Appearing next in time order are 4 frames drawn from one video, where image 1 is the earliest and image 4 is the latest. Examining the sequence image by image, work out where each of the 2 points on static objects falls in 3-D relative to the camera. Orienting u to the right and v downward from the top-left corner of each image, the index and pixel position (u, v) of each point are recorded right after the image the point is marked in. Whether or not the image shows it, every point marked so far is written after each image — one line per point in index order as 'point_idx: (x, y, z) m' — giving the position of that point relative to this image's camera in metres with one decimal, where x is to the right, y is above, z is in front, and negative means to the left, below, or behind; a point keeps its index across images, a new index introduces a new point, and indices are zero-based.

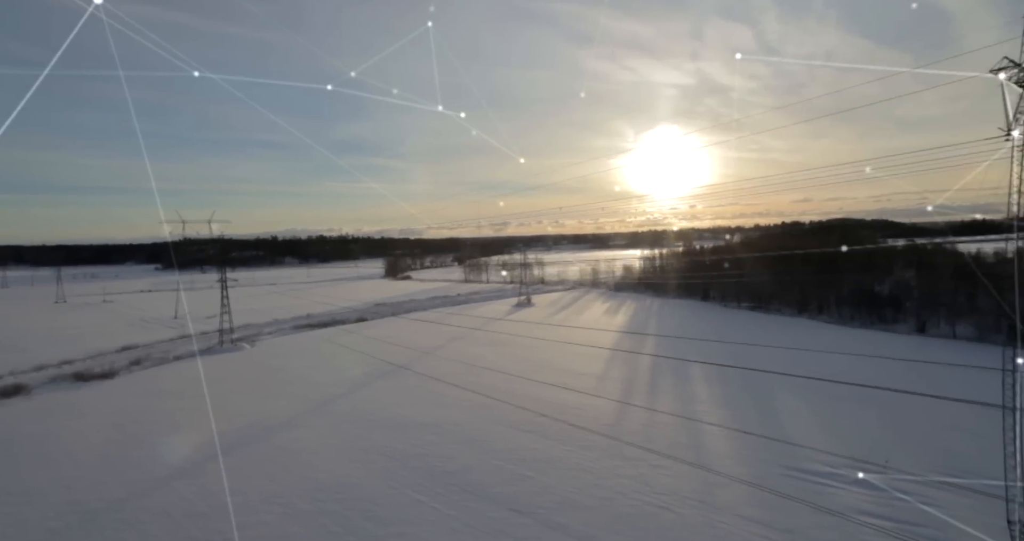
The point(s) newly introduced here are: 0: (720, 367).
0: (+7.7, -3.5, +19.4) m
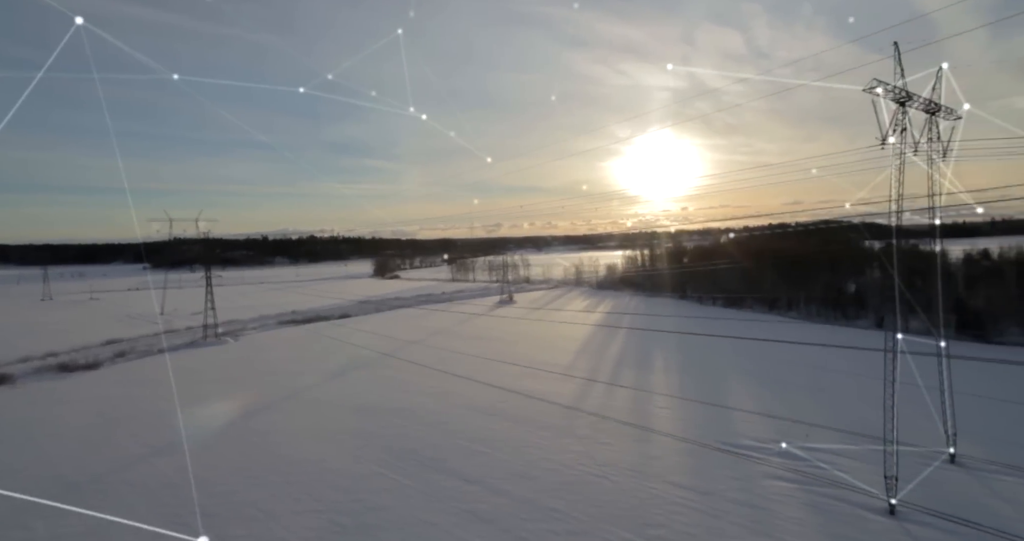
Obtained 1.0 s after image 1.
0: (+6.6, -3.3, +20.4) m
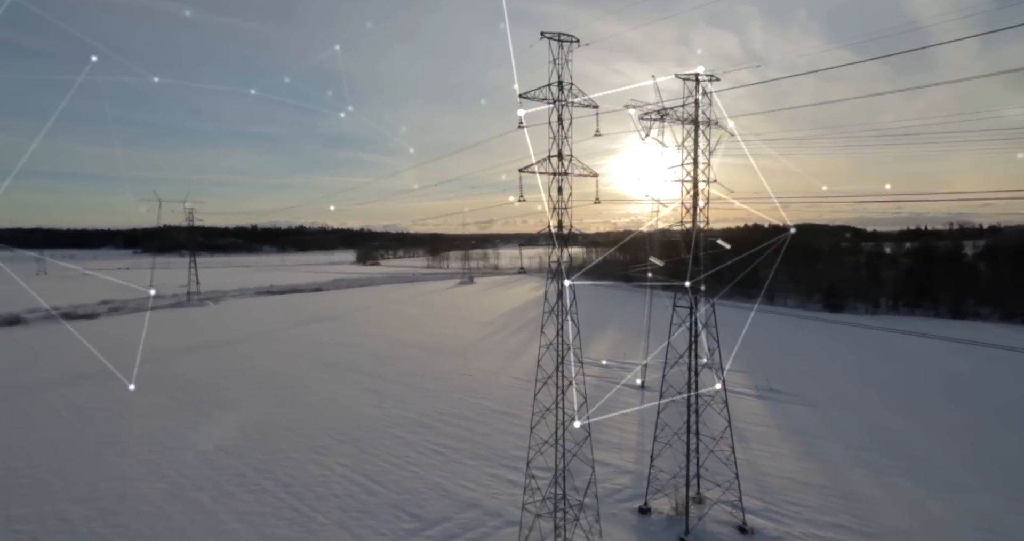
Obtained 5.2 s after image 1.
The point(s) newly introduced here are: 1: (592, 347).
0: (+3.4, -2.2, +24.6) m
1: (+2.8, -2.6, +17.9) m
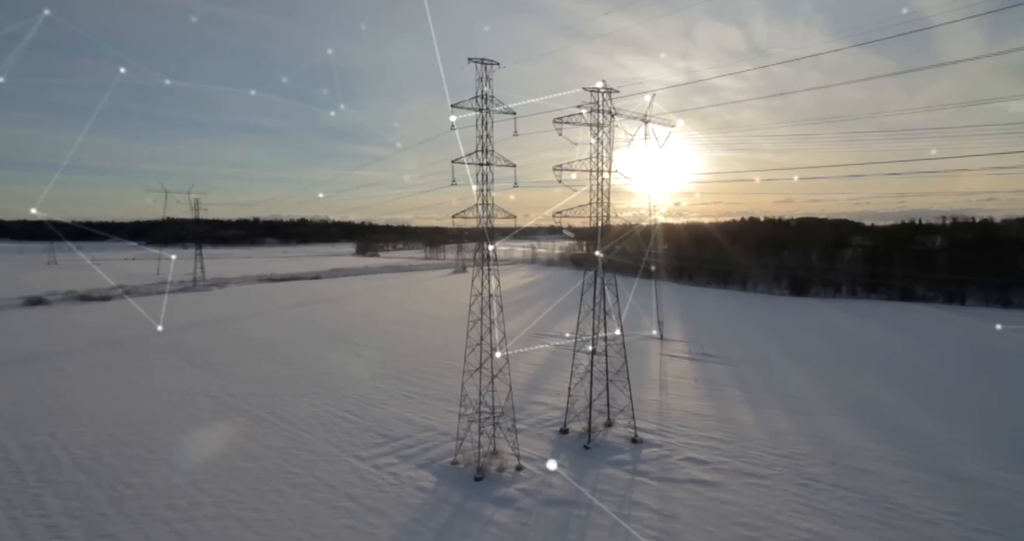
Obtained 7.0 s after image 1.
0: (+2.6, -1.5, +26.5) m
1: (+1.9, -2.0, +19.8) m
